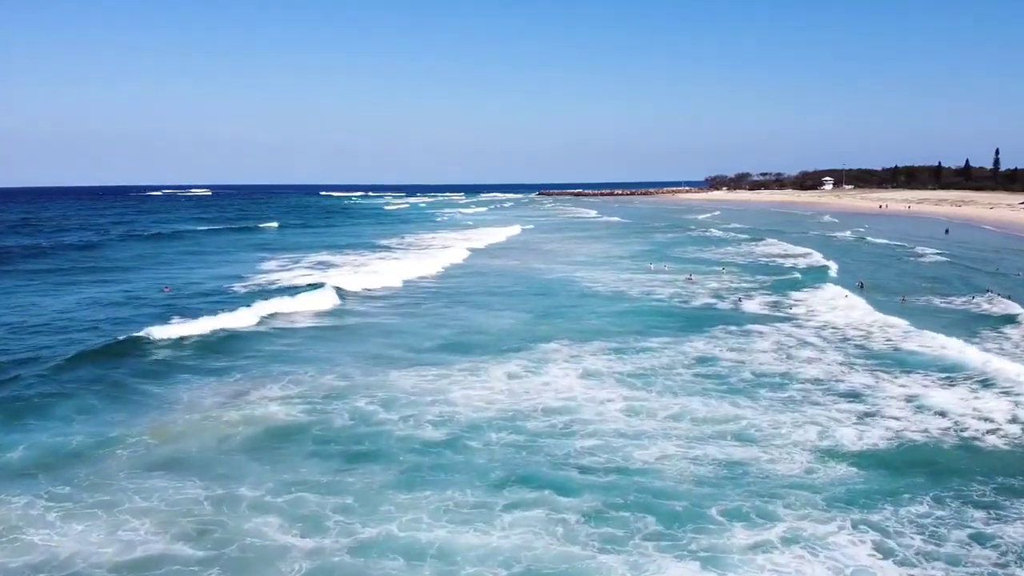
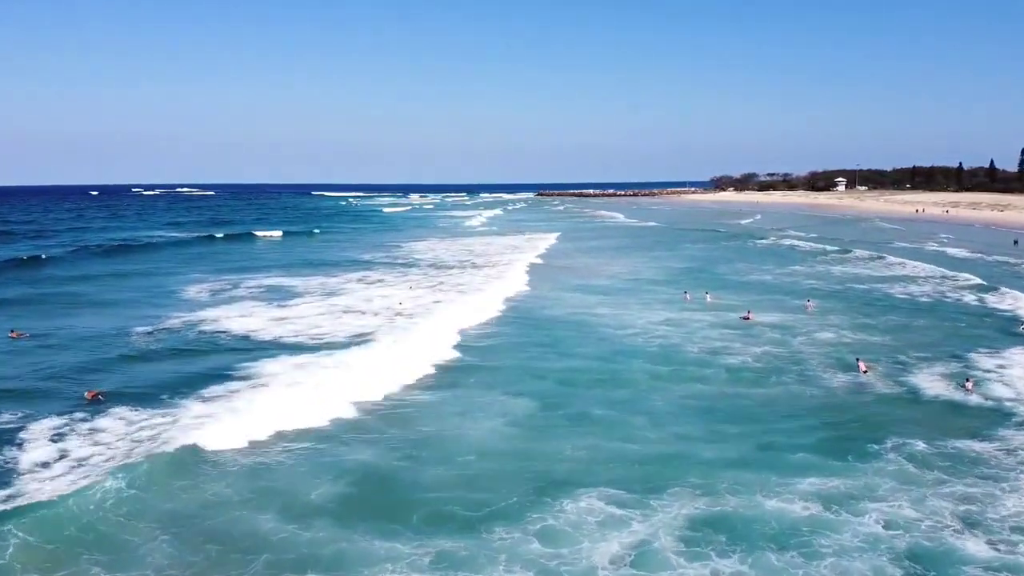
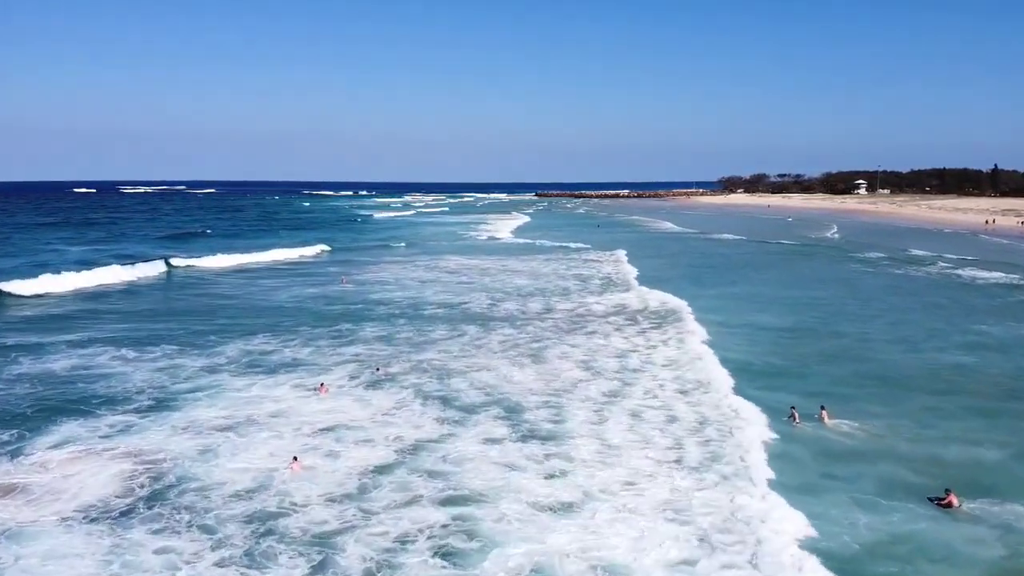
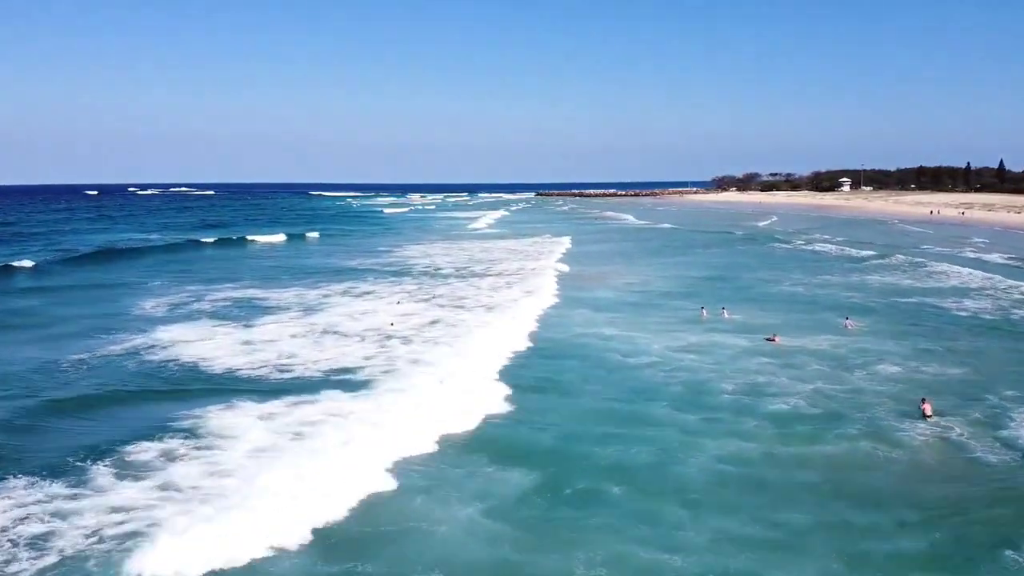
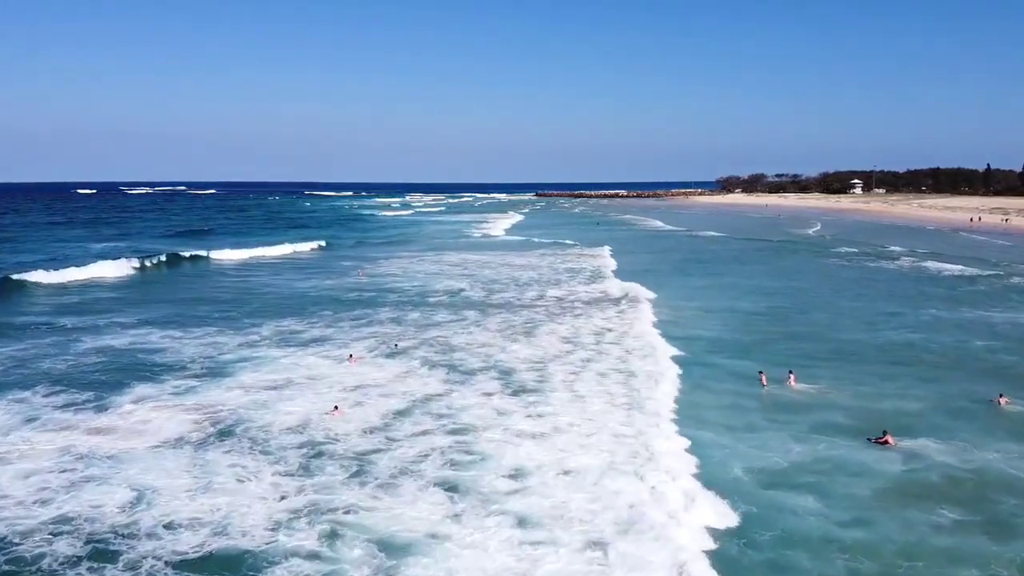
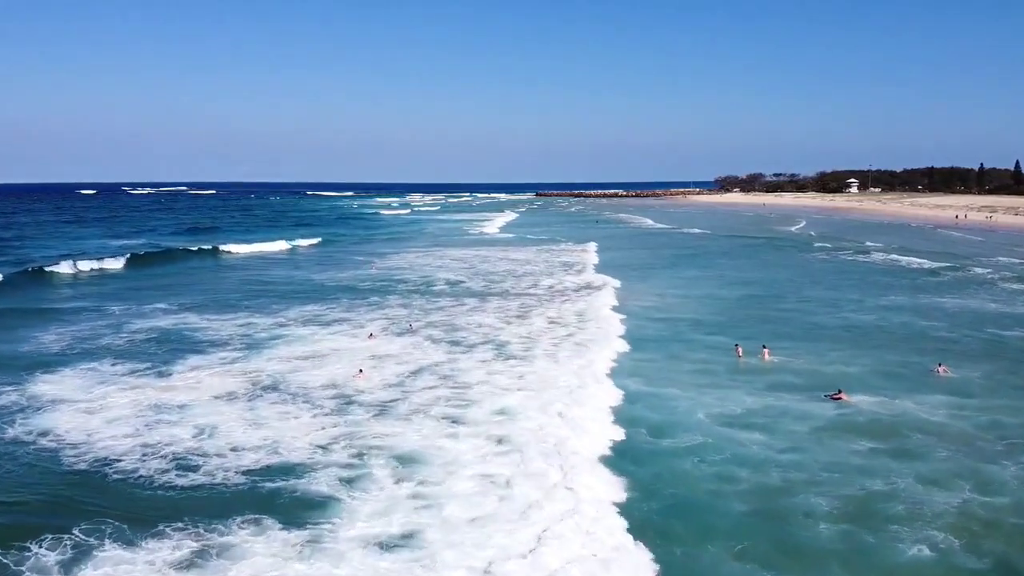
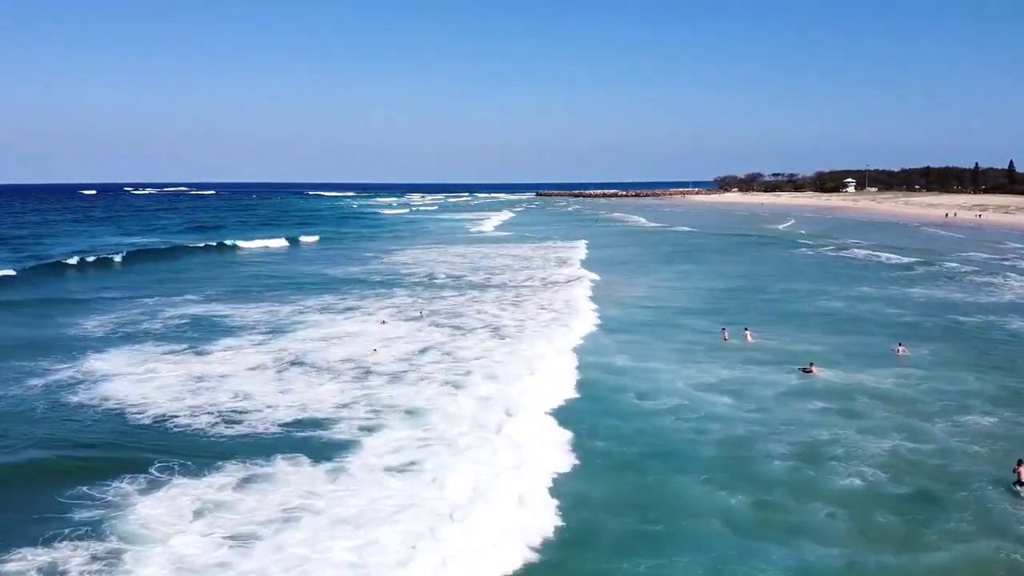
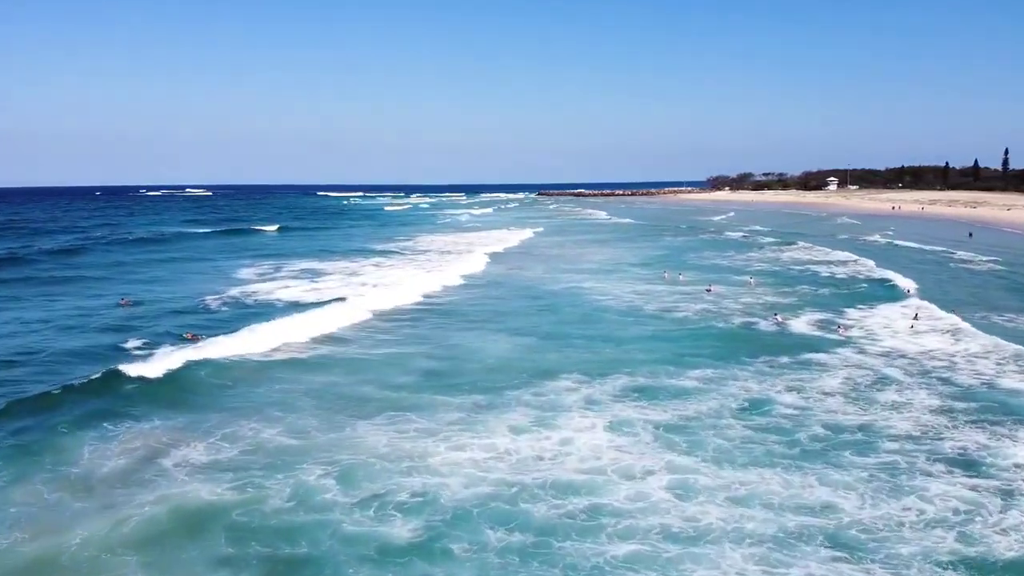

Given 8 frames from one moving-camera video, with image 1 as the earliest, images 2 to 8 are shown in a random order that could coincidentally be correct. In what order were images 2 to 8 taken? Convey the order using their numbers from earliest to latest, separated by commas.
8, 2, 4, 7, 6, 5, 3
